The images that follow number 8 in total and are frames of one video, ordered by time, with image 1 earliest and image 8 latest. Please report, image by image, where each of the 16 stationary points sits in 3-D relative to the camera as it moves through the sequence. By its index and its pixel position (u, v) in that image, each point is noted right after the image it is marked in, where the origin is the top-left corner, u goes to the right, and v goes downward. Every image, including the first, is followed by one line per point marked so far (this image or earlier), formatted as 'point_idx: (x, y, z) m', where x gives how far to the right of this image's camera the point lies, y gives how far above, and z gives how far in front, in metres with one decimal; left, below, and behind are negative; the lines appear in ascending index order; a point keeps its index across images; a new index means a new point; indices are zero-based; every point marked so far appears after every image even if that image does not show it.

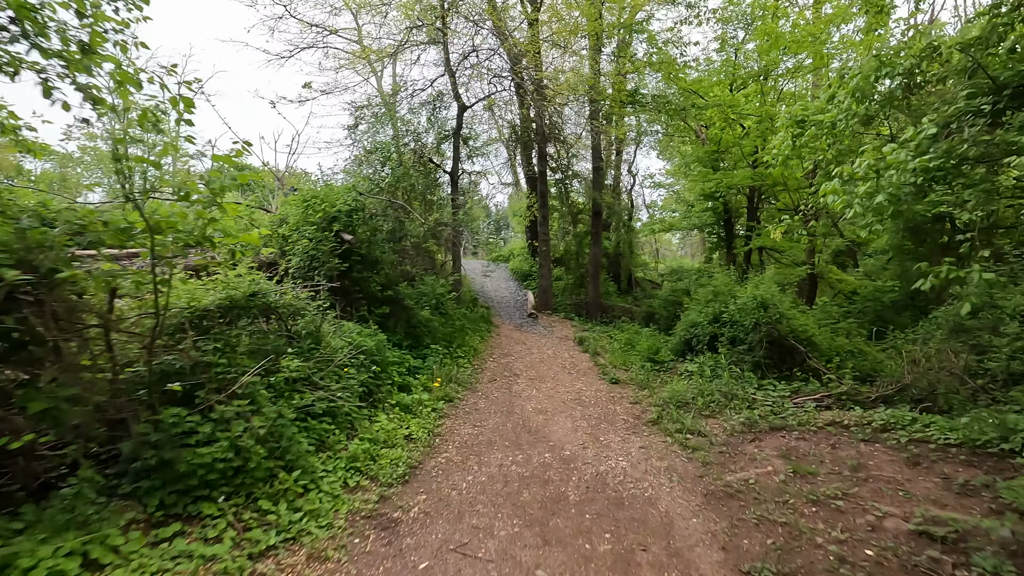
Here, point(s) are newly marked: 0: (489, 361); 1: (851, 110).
0: (-0.5, -1.6, +11.6) m
1: (+4.9, +2.5, +7.5) m
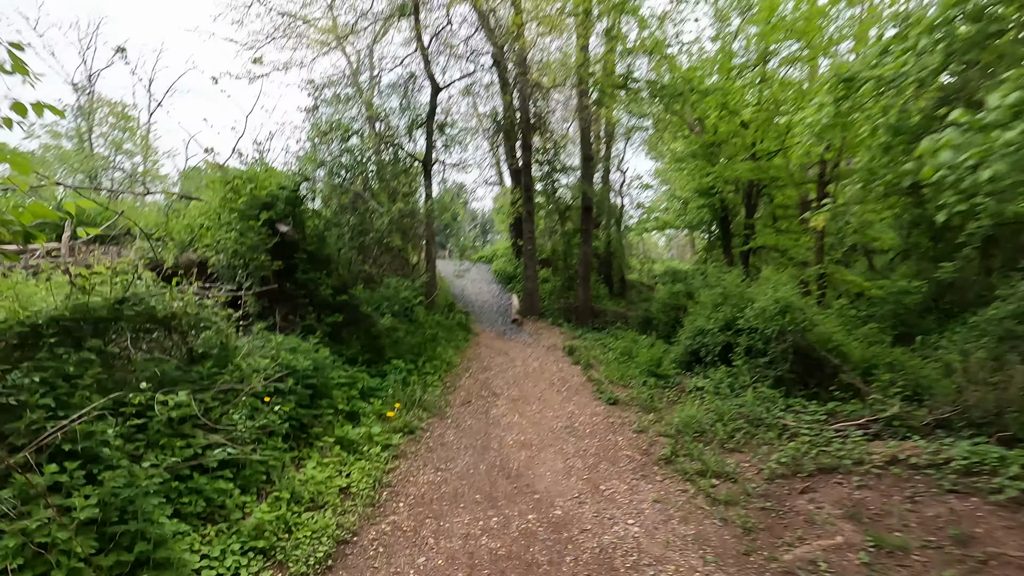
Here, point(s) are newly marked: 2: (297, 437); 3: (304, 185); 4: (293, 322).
0: (-0.9, -1.7, +9.8) m
1: (+4.5, +2.5, +5.9) m
2: (-2.4, -1.7, +5.9) m
3: (-3.9, +1.9, +9.8) m
4: (-3.5, -0.5, +8.5) m
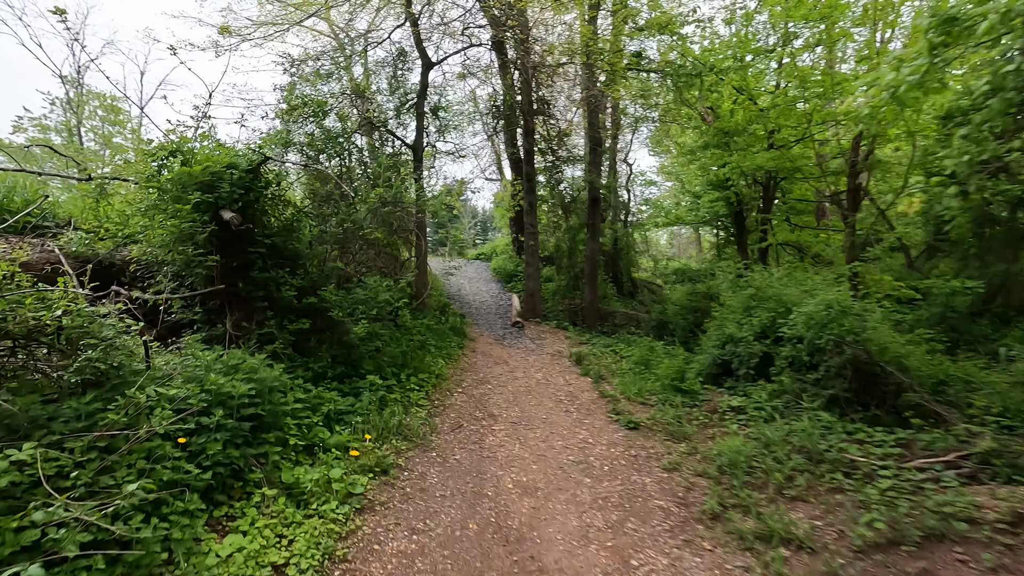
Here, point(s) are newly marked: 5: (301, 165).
0: (-0.9, -1.7, +8.4) m
1: (+4.5, +2.5, +4.5) m
2: (-2.4, -1.7, +4.4) m
3: (-3.9, +1.9, +8.4) m
4: (-3.5, -0.6, +7.0) m
5: (-3.8, +2.2, +9.6) m
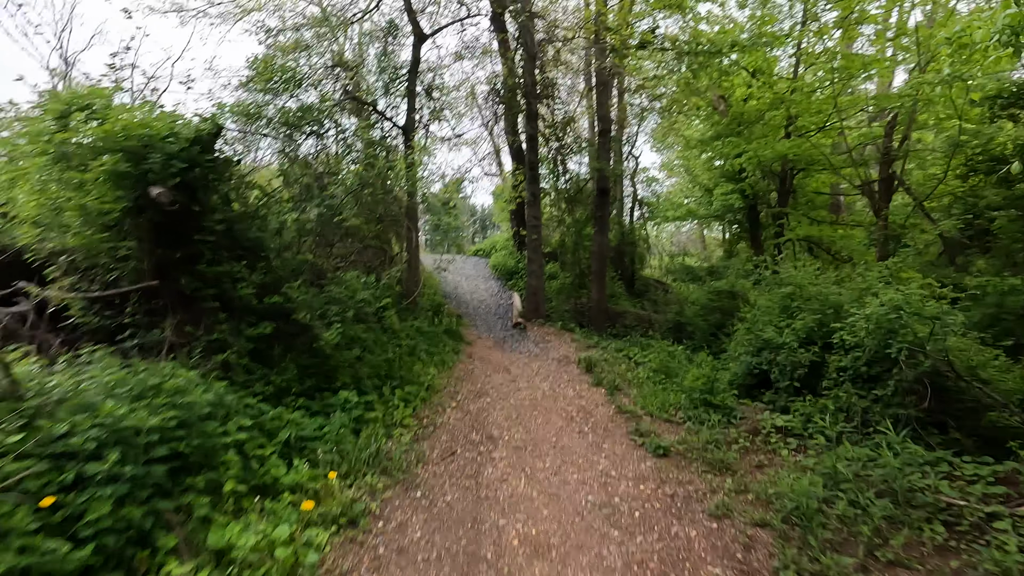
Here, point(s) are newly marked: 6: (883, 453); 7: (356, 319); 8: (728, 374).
0: (-0.9, -1.6, +7.1) m
1: (+4.6, +2.5, +3.2) m
2: (-2.3, -1.6, +3.1) m
3: (-3.8, +1.9, +7.1) m
4: (-3.5, -0.5, +5.7) m
5: (-3.8, +2.3, +8.3) m
6: (+3.8, -1.7, +5.4) m
7: (-2.2, -0.4, +7.5) m
8: (+3.4, -1.3, +8.2) m
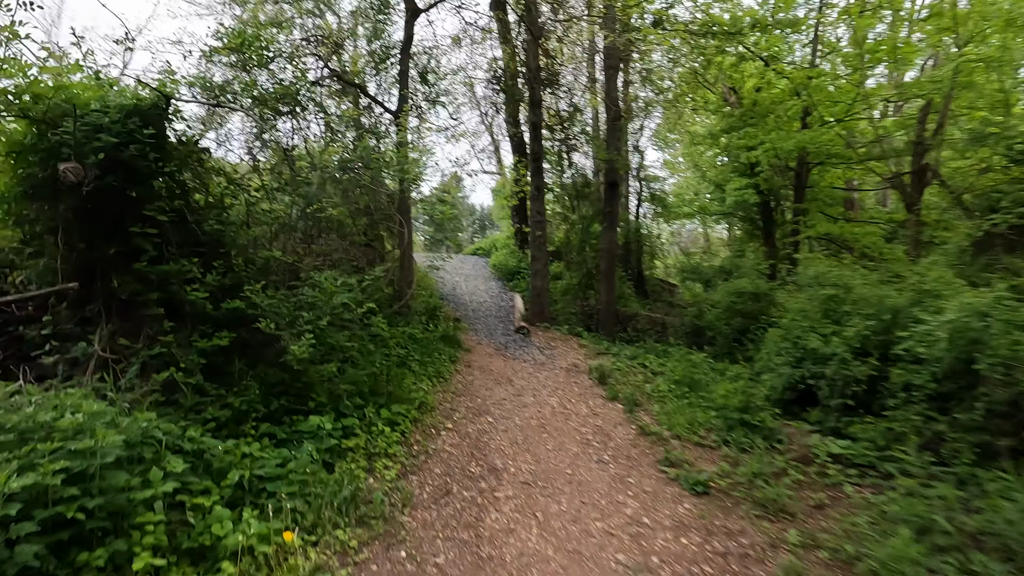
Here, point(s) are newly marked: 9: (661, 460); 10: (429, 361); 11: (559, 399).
0: (-0.8, -1.7, +6.1) m
1: (+4.7, +2.5, +2.2) m
2: (-2.3, -1.7, +2.1) m
3: (-3.8, +1.9, +6.1) m
4: (-3.4, -0.5, +4.7) m
5: (-3.7, +2.3, +7.3) m
6: (+3.8, -1.7, +4.3) m
7: (-2.1, -0.4, +6.5) m
8: (+3.4, -1.3, +7.2) m
9: (+1.6, -1.8, +5.6) m
10: (-1.3, -1.1, +8.3) m
11: (+0.7, -1.6, +7.8) m
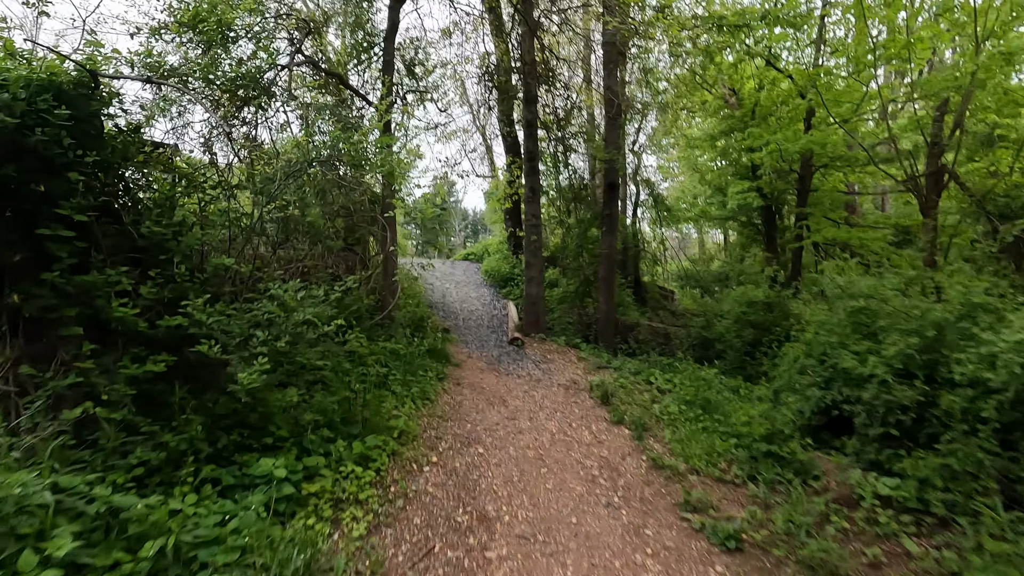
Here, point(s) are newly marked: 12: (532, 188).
0: (-0.8, -1.8, +5.2) m
1: (+4.7, +2.4, +1.4) m
2: (-2.3, -1.8, +1.2) m
3: (-3.8, +1.8, +5.2) m
4: (-3.4, -0.7, +3.8) m
5: (-3.8, +2.1, +6.4) m
6: (+3.8, -1.8, +3.5) m
7: (-2.2, -0.6, +5.6) m
8: (+3.3, -1.5, +6.4) m
9: (+1.5, -2.0, +4.8) m
10: (-1.4, -1.3, +7.4) m
11: (+0.6, -1.8, +6.9) m
12: (+0.5, +2.4, +12.4) m
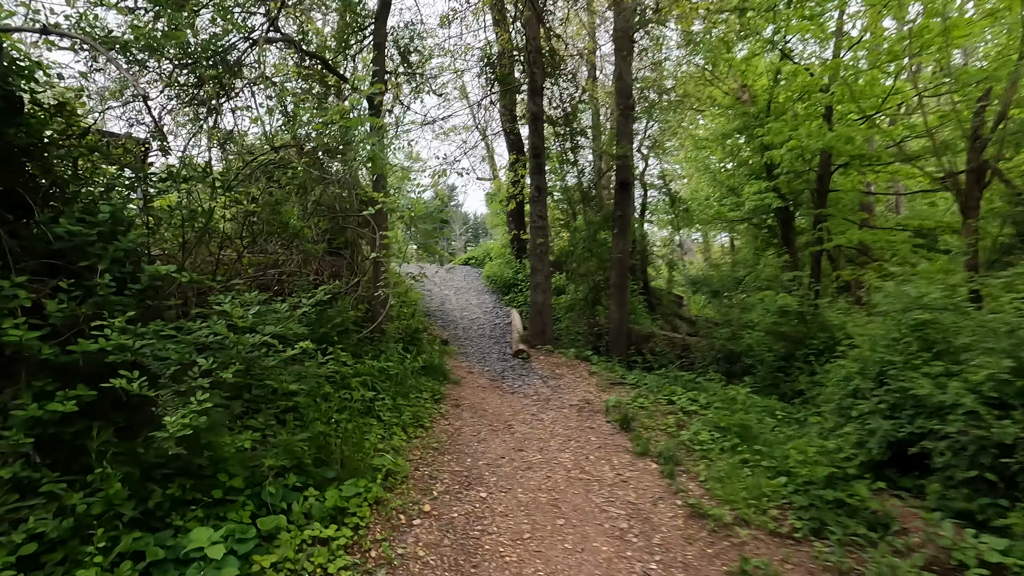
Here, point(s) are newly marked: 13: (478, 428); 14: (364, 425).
0: (-0.8, -1.9, +4.2) m
1: (+4.7, +2.3, +0.5) m
2: (-2.2, -1.8, +0.3) m
3: (-3.8, +1.7, +4.3) m
4: (-3.4, -0.8, +2.9) m
5: (-3.7, +2.0, +5.5) m
6: (+3.9, -1.9, +2.6) m
7: (-2.1, -0.7, +4.7) m
8: (+3.4, -1.6, +5.4) m
9: (+1.6, -2.1, +3.8) m
10: (-1.3, -1.4, +6.5) m
11: (+0.7, -1.9, +6.0) m
12: (+0.6, +2.2, +11.5) m
13: (-0.4, -1.7, +6.6) m
14: (-1.5, -1.4, +5.5) m
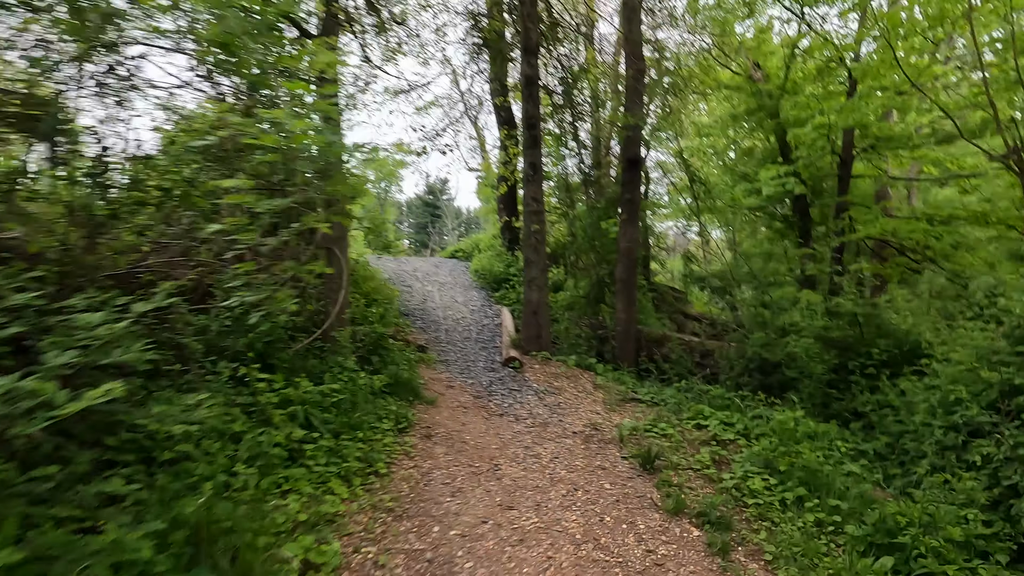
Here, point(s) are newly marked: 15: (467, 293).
0: (-0.9, -1.9, +2.6) m
1: (+4.7, +2.3, -1.2) m
2: (-2.2, -1.9, -1.4) m
3: (-3.8, +1.7, +2.5) m
4: (-3.4, -0.8, +1.1) m
5: (-3.8, +2.0, +3.7) m
6: (+3.8, -1.9, +0.9) m
7: (-2.2, -0.7, +3.0) m
8: (+3.3, -1.6, +3.8) m
9: (+1.5, -2.0, +2.2) m
10: (-1.4, -1.4, +4.8) m
11: (+0.6, -1.9, +4.3) m
12: (+0.4, +2.3, +9.8) m
13: (-0.6, -1.7, +5.0) m
14: (-1.6, -1.4, +3.8) m
15: (-1.1, -0.1, +13.3) m
